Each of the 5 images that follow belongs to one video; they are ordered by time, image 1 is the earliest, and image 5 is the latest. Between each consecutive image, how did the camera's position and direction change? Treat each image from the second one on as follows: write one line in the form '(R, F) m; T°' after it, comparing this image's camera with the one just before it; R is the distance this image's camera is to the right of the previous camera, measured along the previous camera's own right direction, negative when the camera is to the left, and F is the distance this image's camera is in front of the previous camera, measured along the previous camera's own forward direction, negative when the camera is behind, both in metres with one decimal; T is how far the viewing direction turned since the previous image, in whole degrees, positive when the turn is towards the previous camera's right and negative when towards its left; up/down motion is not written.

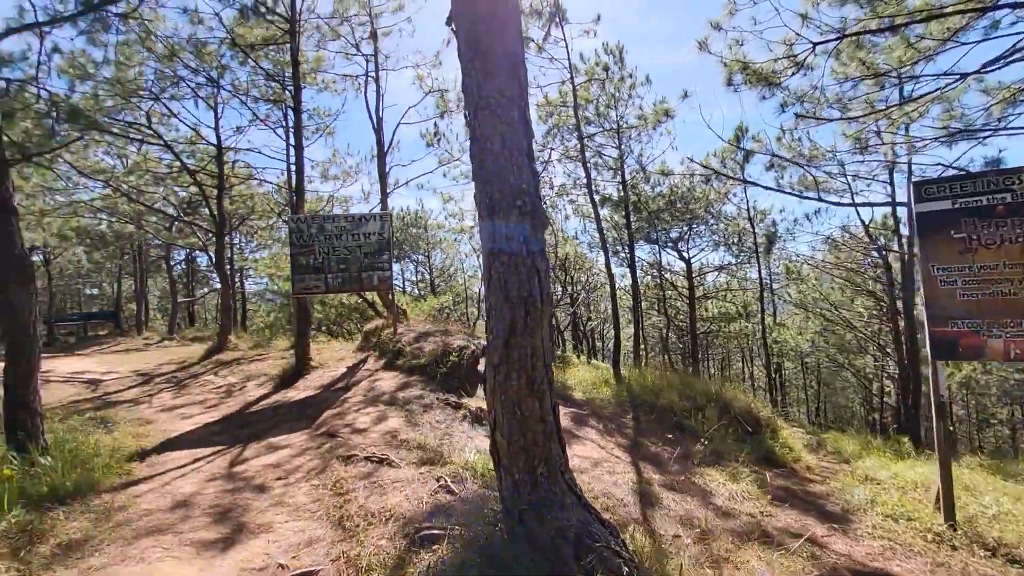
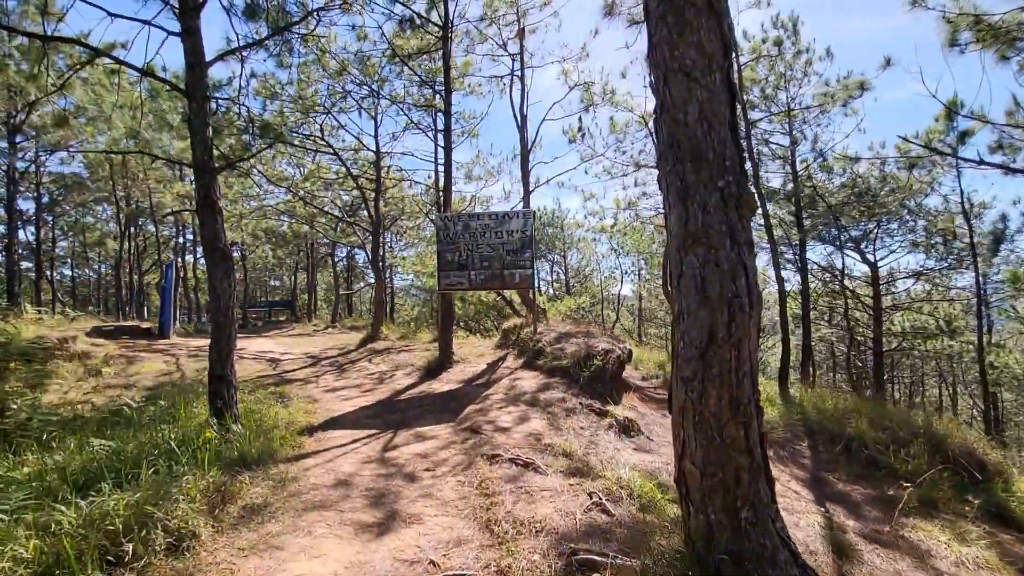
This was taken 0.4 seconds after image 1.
(-0.2, +0.2) m; -15°
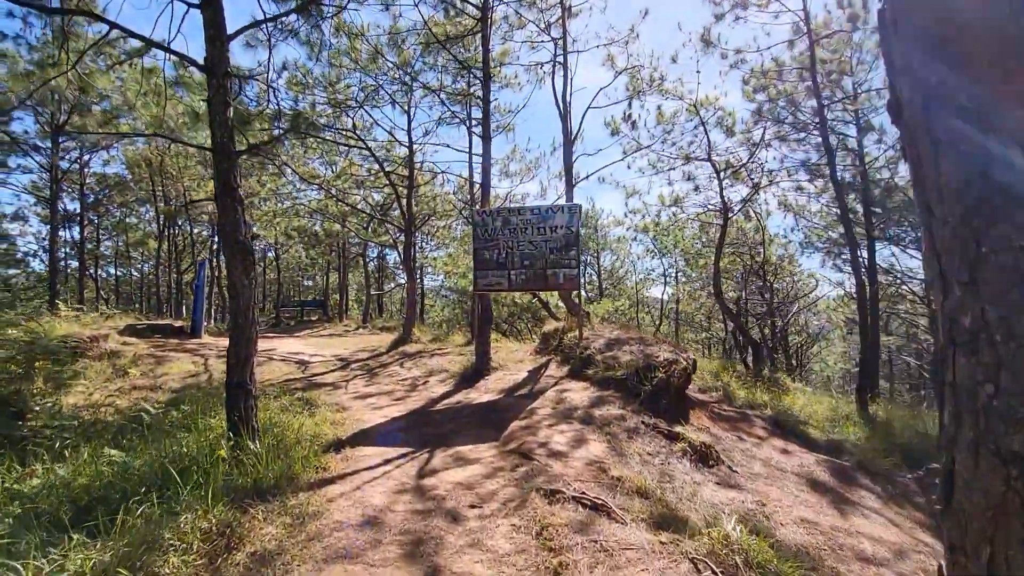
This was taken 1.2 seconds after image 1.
(-0.2, +0.7) m; -3°
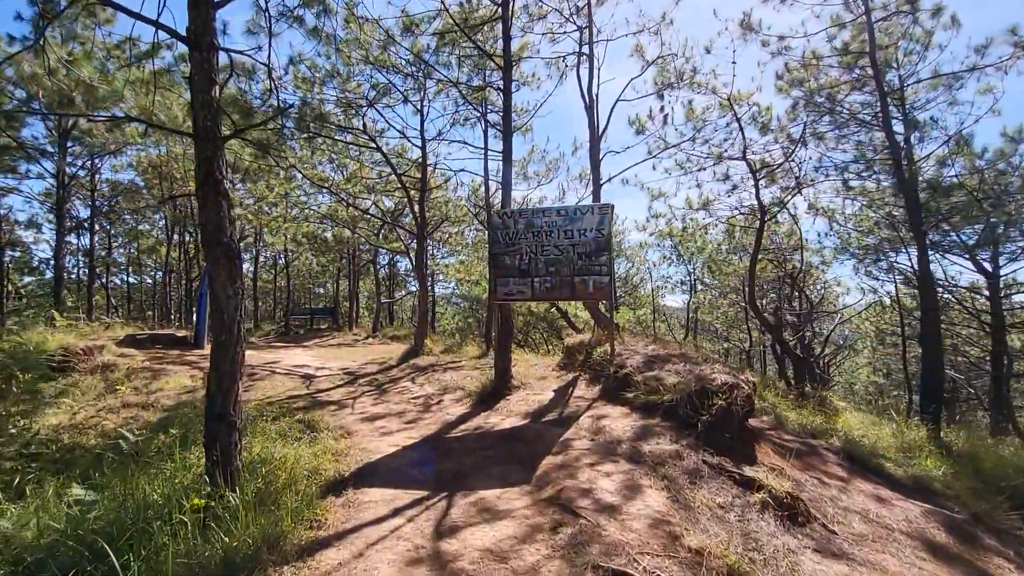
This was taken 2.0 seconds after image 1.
(-0.2, +0.8) m; -1°
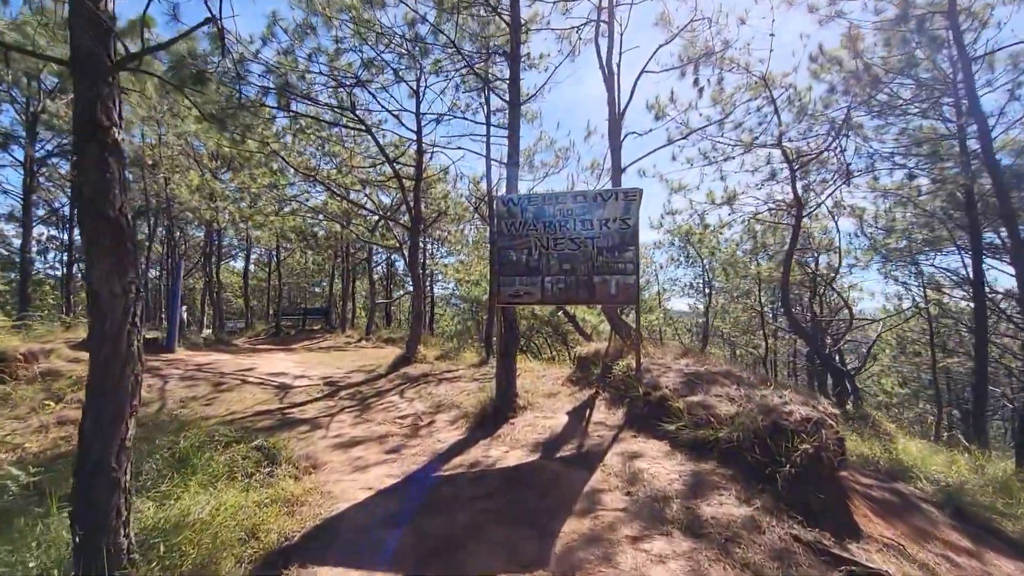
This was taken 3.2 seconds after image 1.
(-0.1, +1.2) m; 0°
